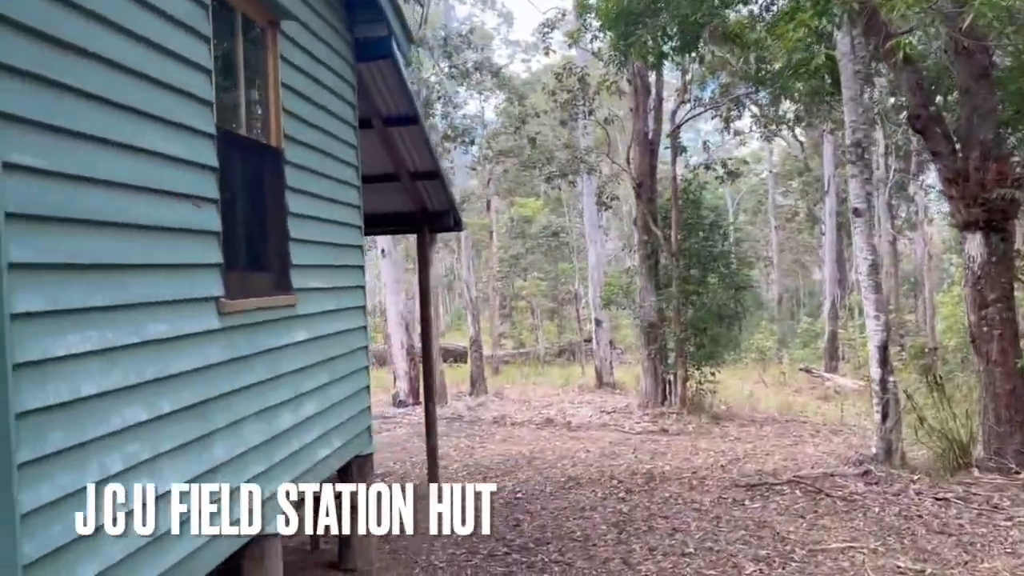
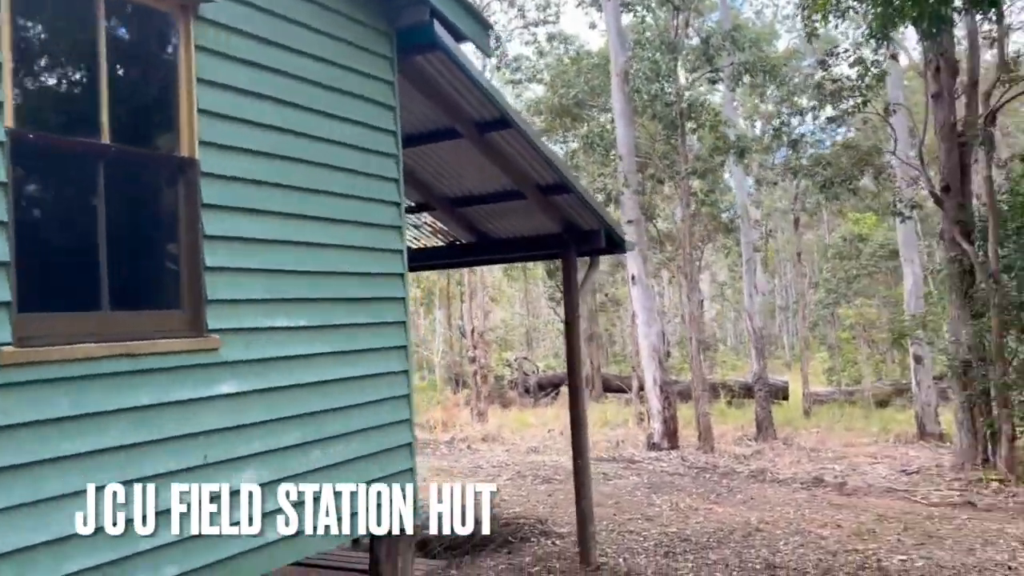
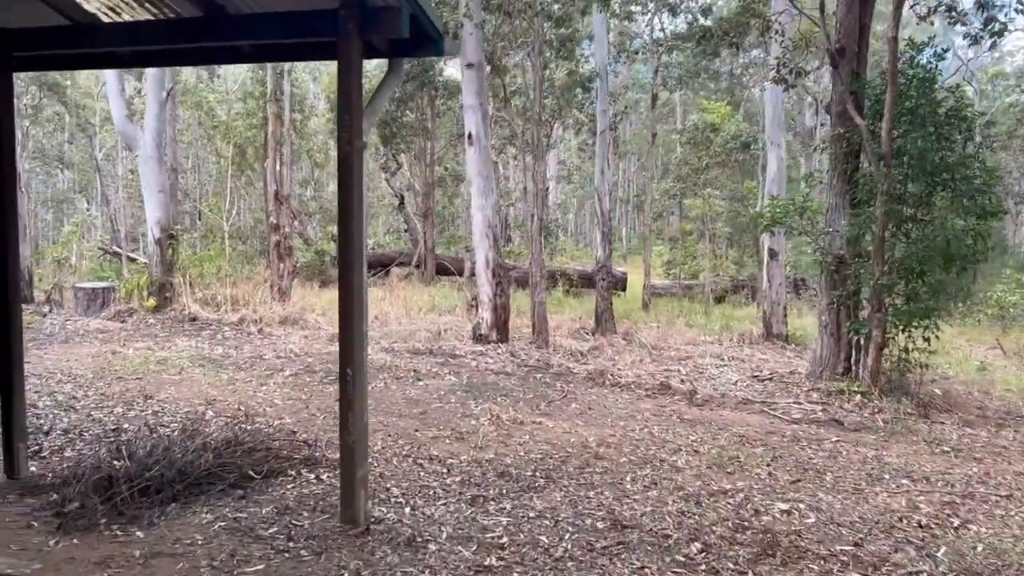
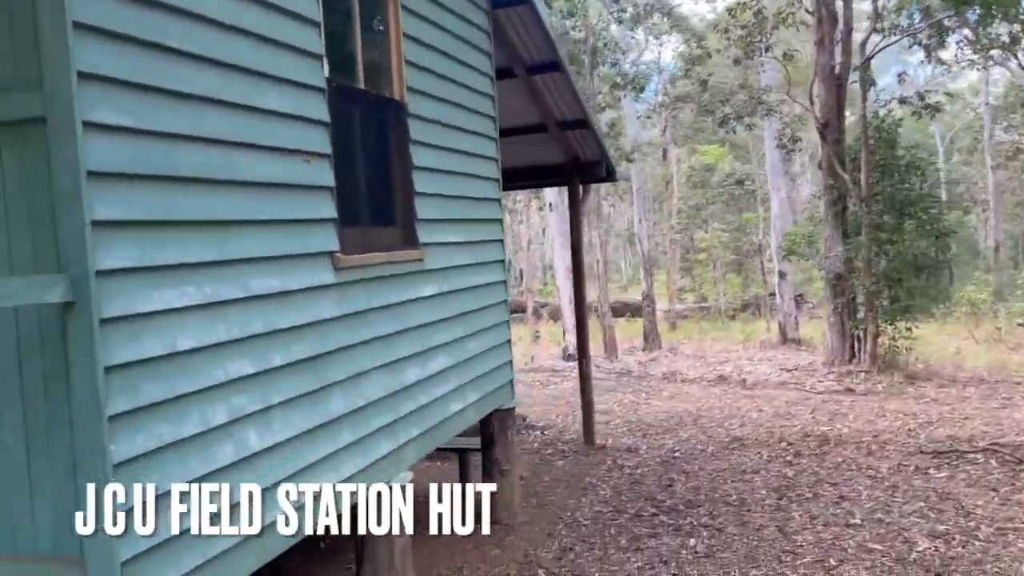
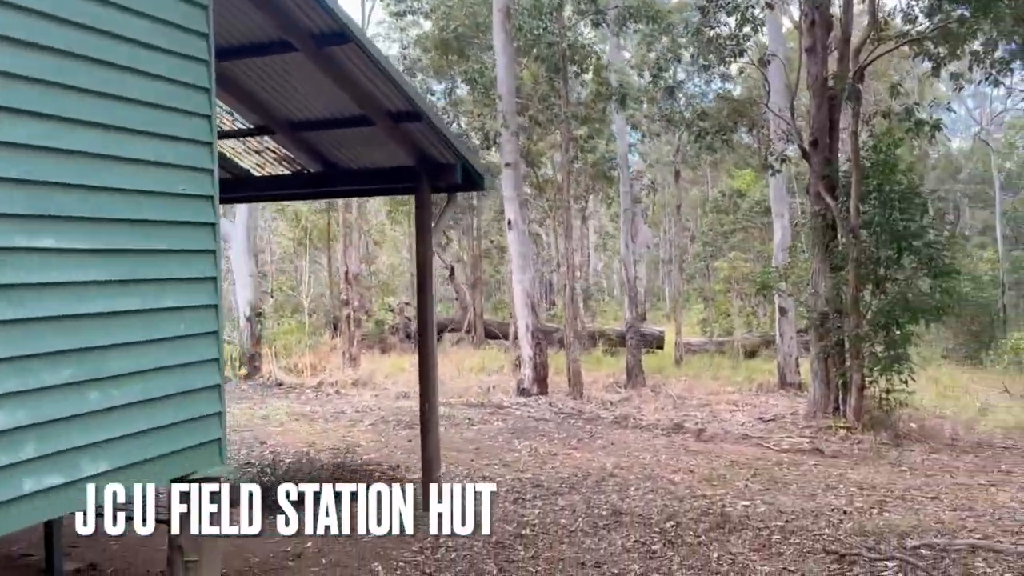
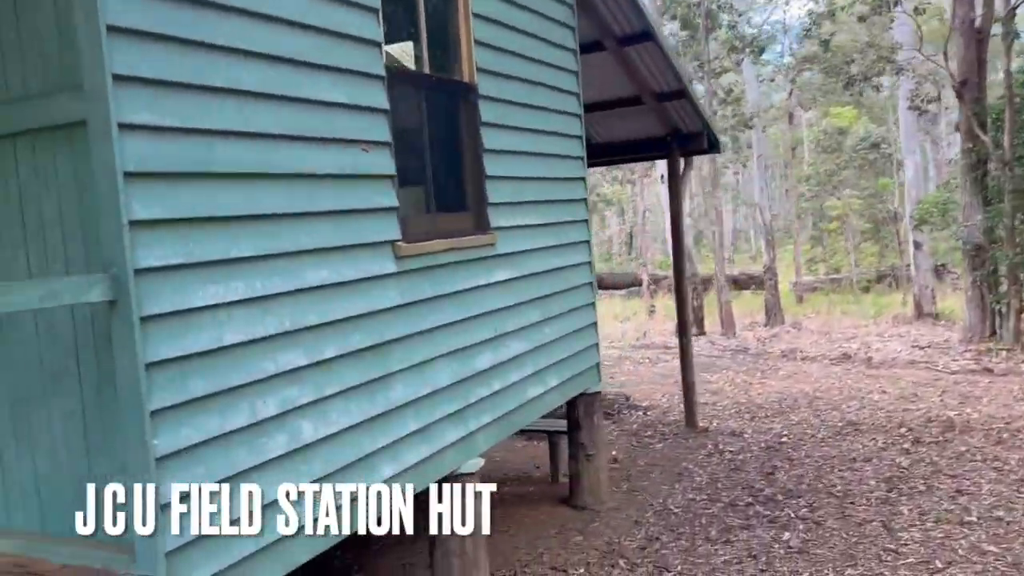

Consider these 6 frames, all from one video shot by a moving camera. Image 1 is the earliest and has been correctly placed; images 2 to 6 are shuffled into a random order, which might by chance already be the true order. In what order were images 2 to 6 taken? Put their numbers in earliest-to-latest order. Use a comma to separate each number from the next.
4, 6, 2, 5, 3
